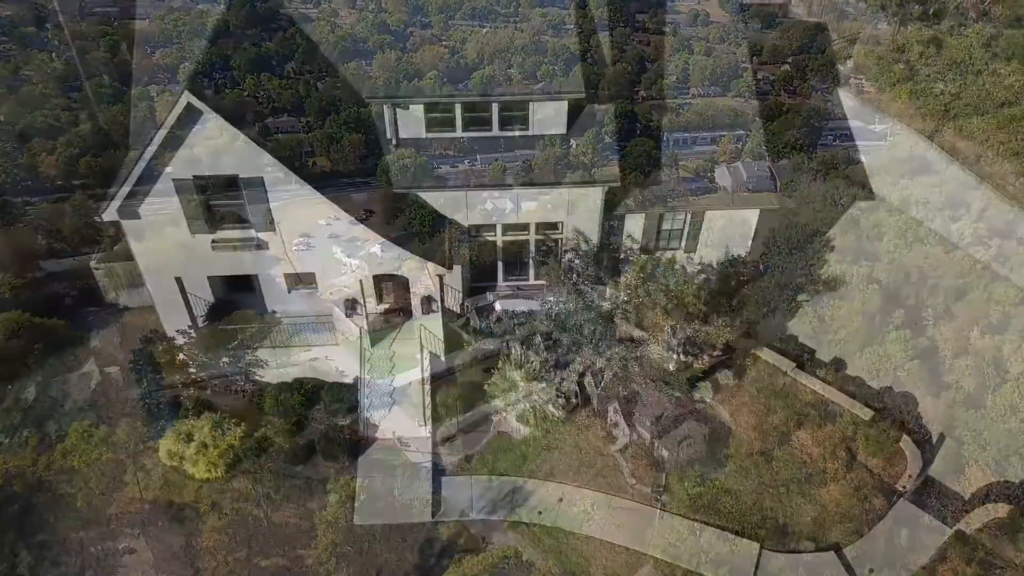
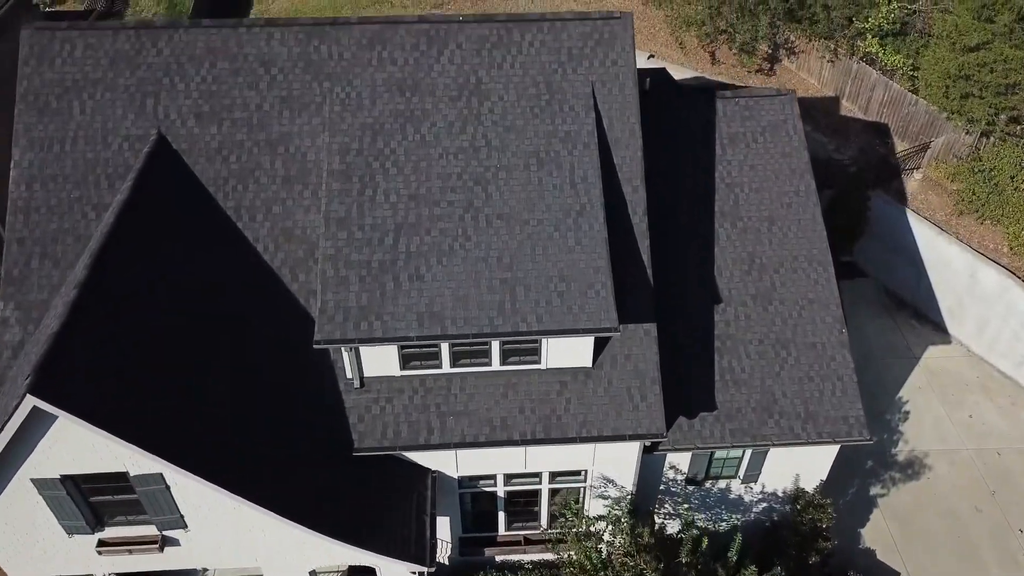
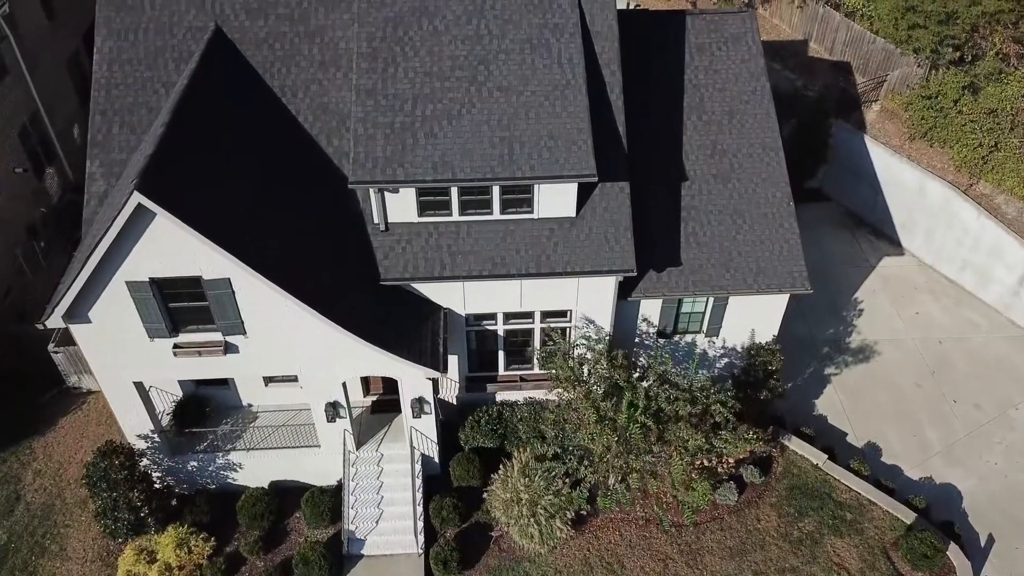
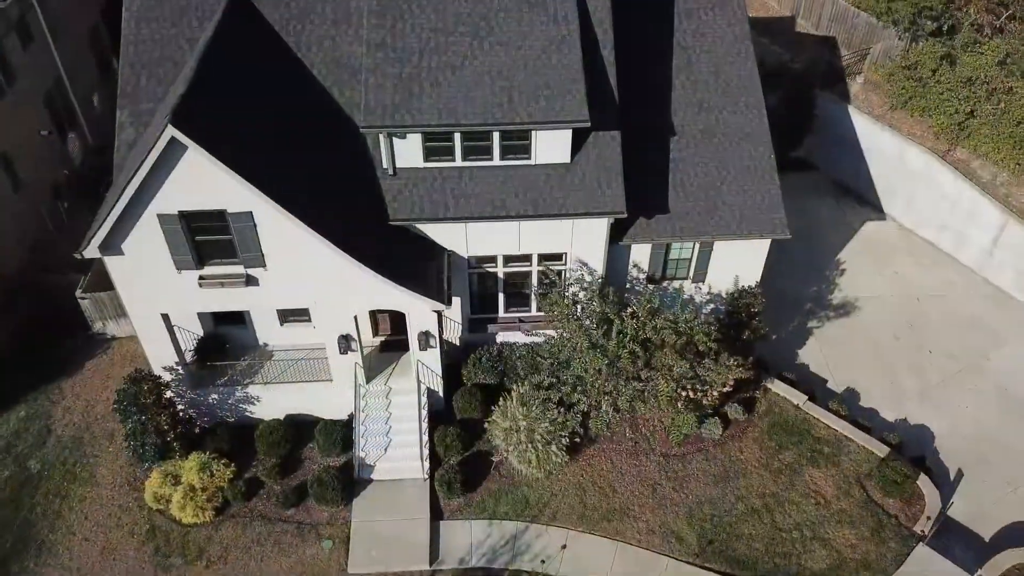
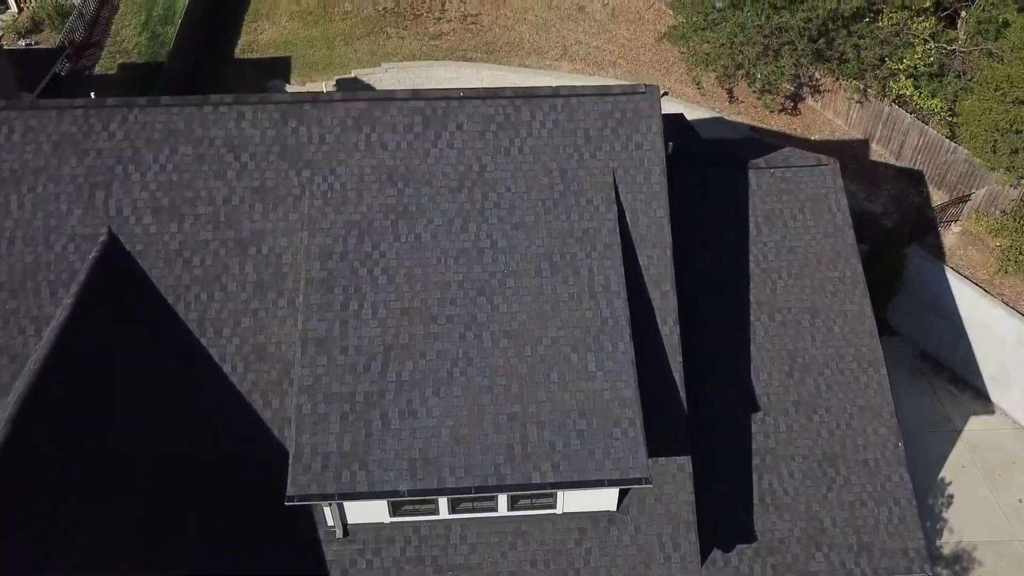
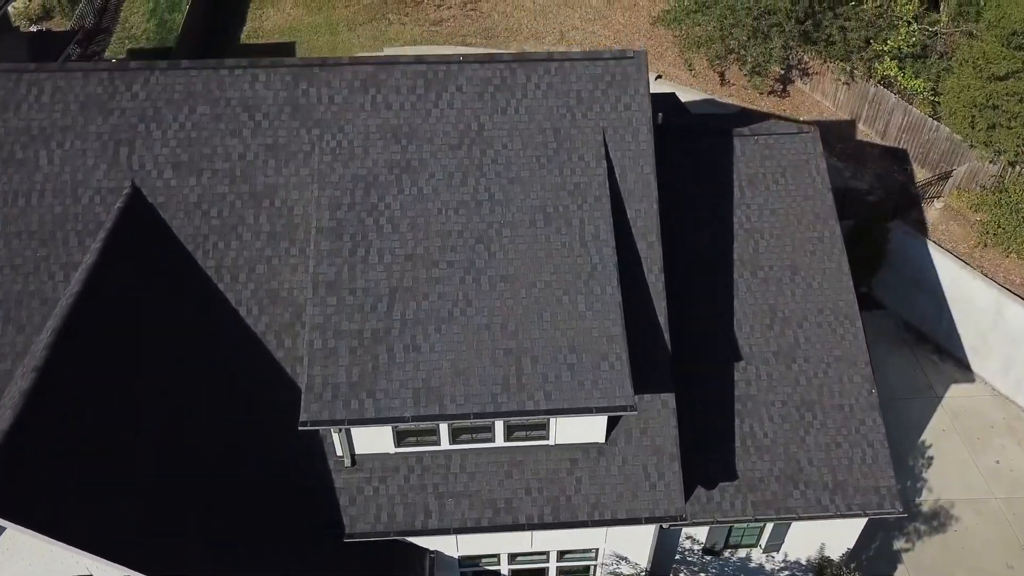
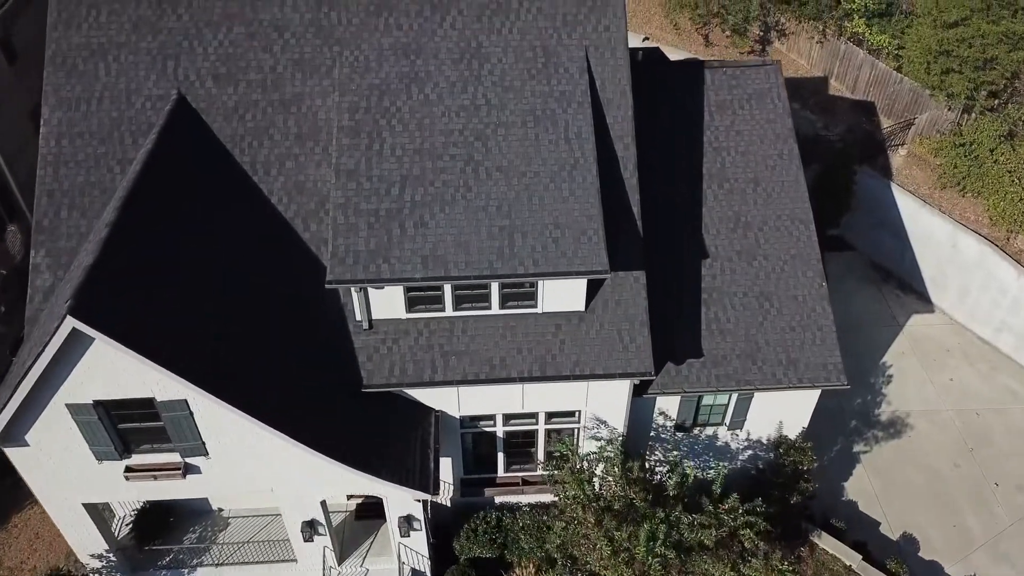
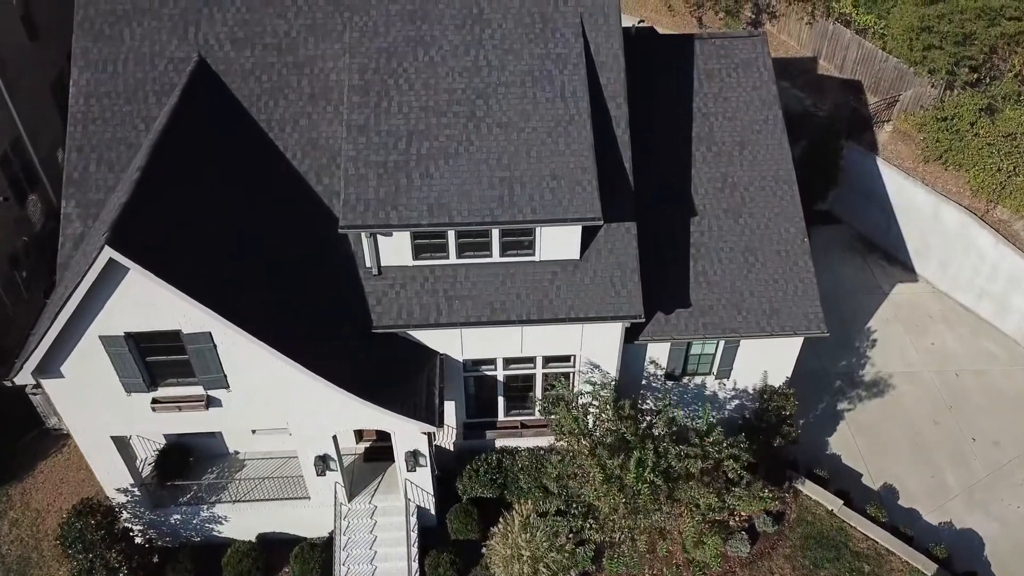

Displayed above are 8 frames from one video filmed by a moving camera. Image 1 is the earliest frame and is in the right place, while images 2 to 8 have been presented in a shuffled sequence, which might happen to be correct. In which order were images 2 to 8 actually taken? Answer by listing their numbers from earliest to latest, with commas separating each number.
4, 3, 8, 7, 2, 6, 5
